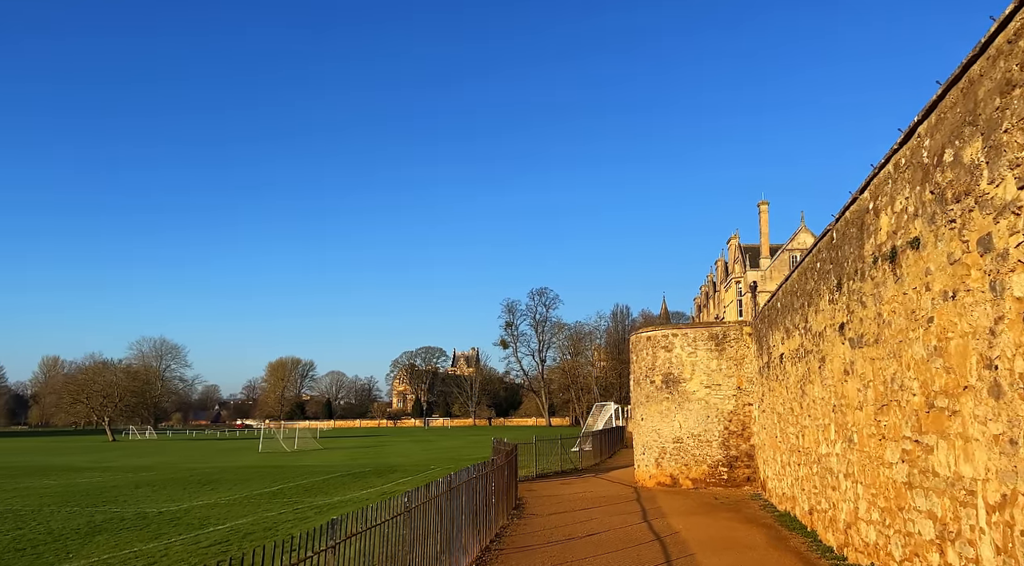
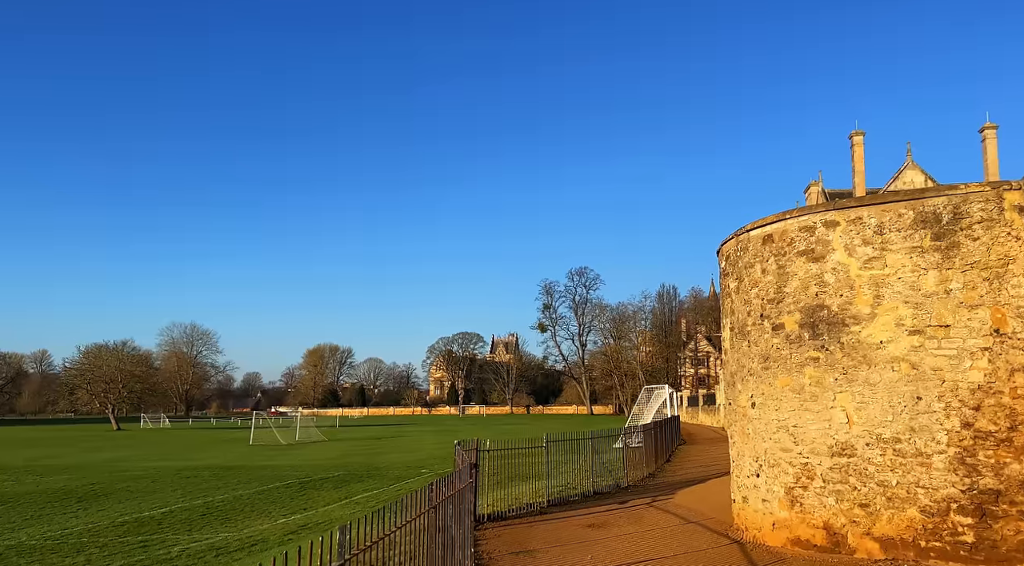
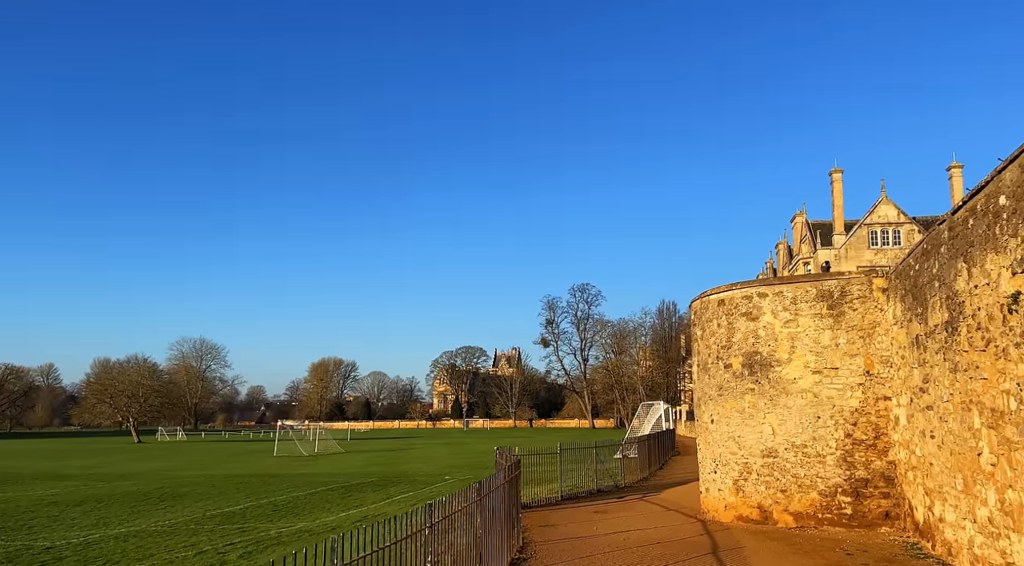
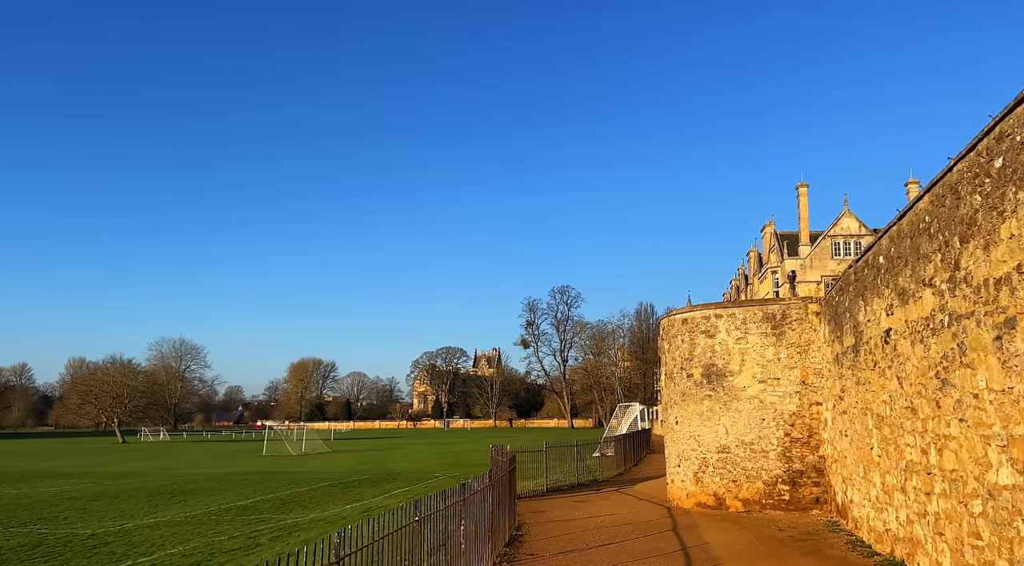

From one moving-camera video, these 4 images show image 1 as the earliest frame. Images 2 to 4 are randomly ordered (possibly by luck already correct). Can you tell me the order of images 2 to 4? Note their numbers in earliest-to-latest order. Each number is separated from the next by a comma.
4, 3, 2
